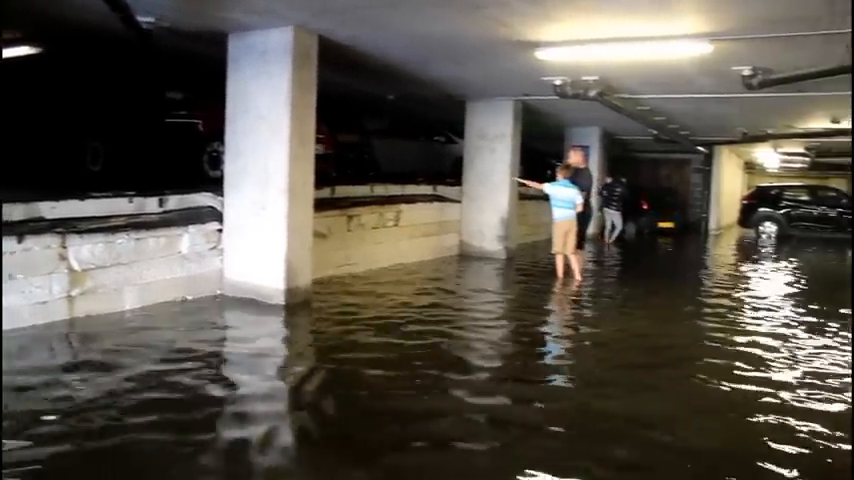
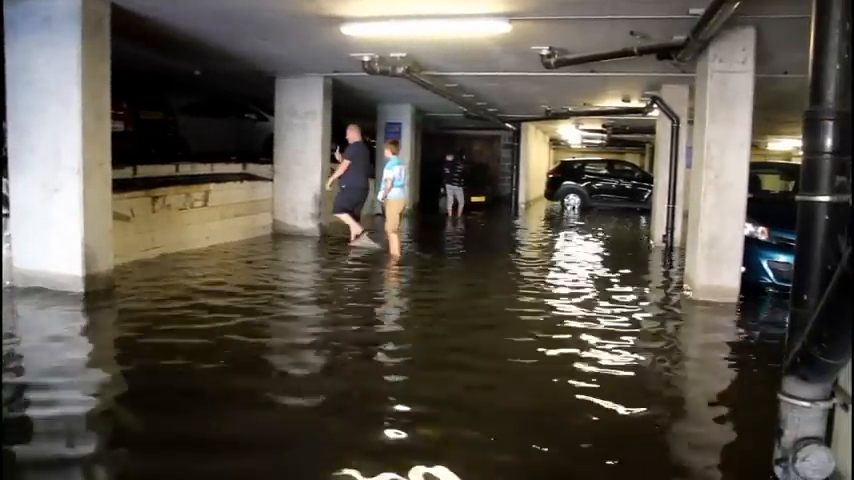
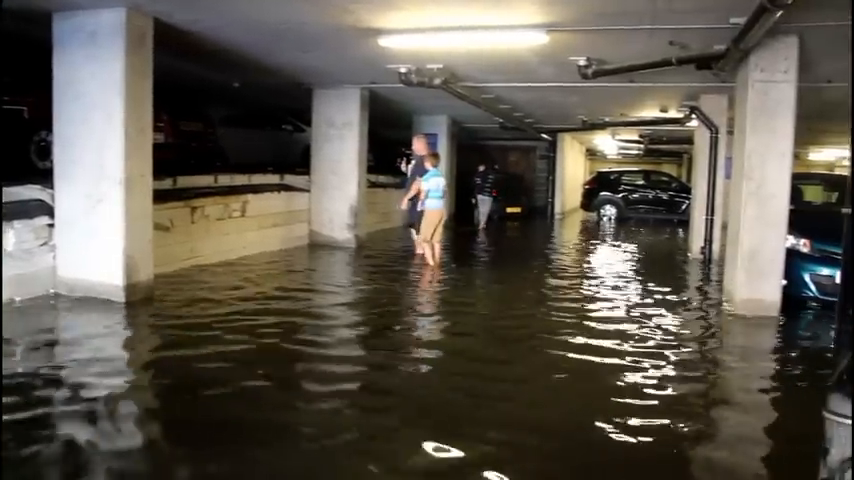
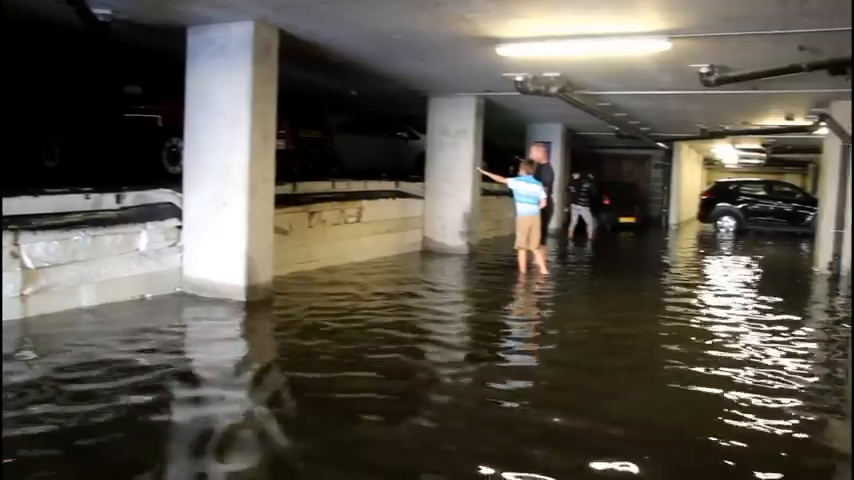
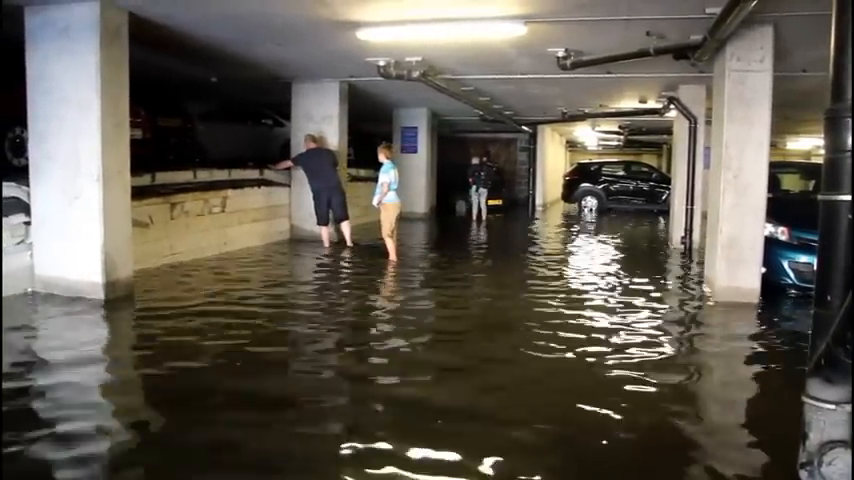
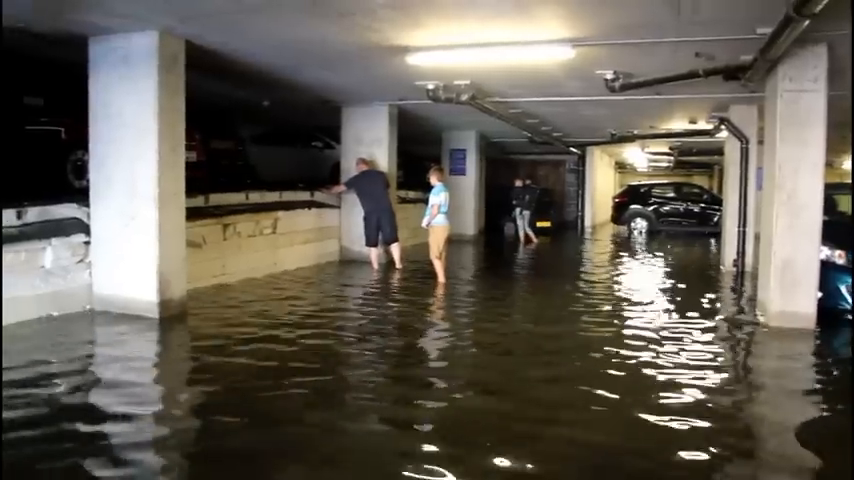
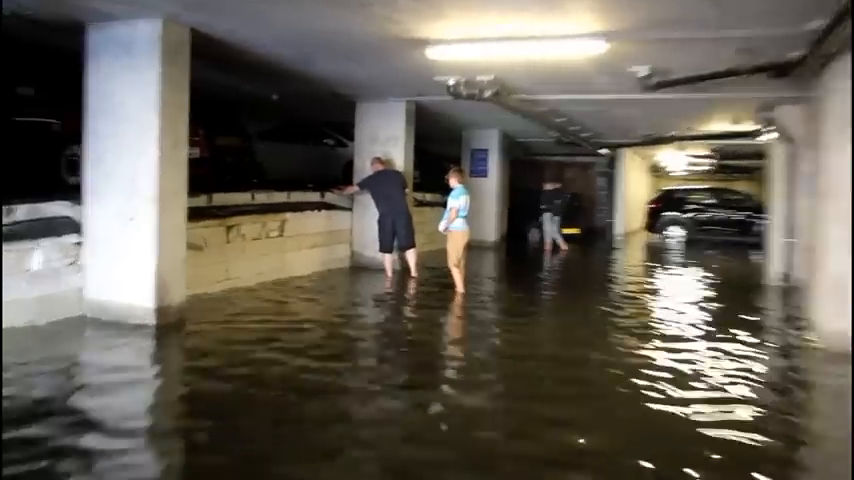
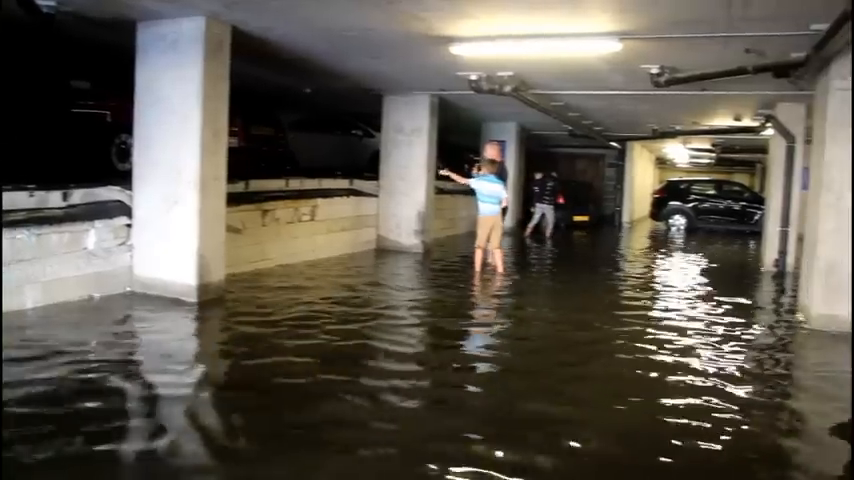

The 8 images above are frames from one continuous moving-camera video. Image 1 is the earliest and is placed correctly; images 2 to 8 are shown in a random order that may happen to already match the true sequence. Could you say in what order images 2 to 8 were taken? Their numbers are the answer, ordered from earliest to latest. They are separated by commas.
4, 8, 3, 2, 5, 6, 7
